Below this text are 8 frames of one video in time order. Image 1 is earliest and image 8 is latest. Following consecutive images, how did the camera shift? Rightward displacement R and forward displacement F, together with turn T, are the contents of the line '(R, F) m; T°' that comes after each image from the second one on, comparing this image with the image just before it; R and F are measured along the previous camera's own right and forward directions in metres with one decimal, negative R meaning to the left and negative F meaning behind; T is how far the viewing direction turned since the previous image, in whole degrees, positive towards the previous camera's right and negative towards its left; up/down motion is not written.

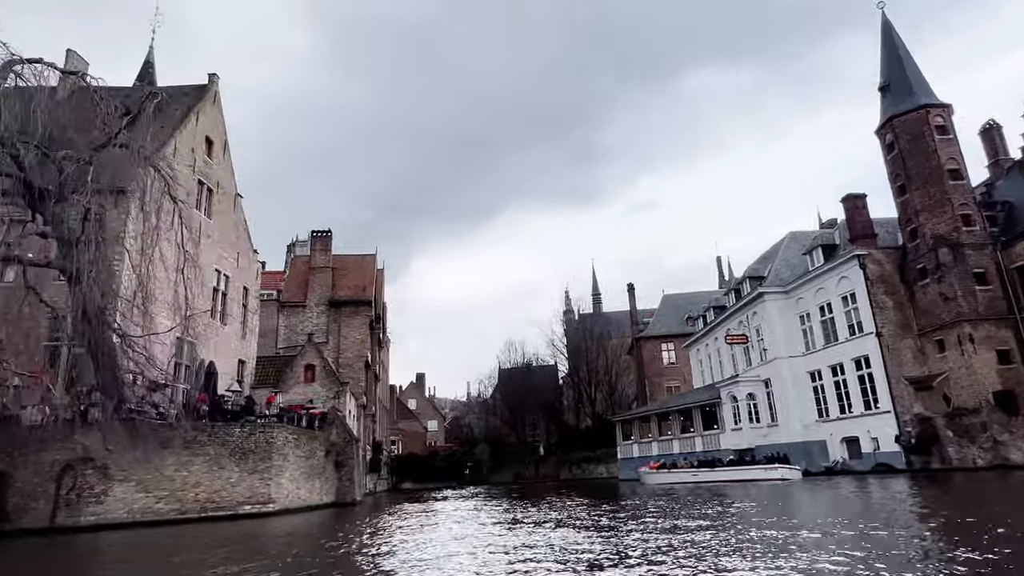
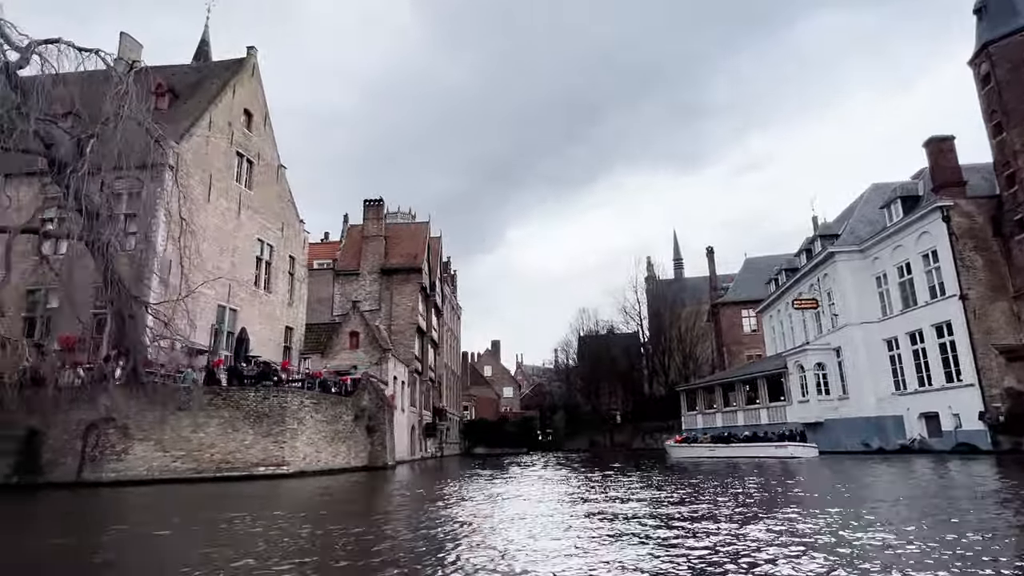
(+2.4, +1.1) m; -9°
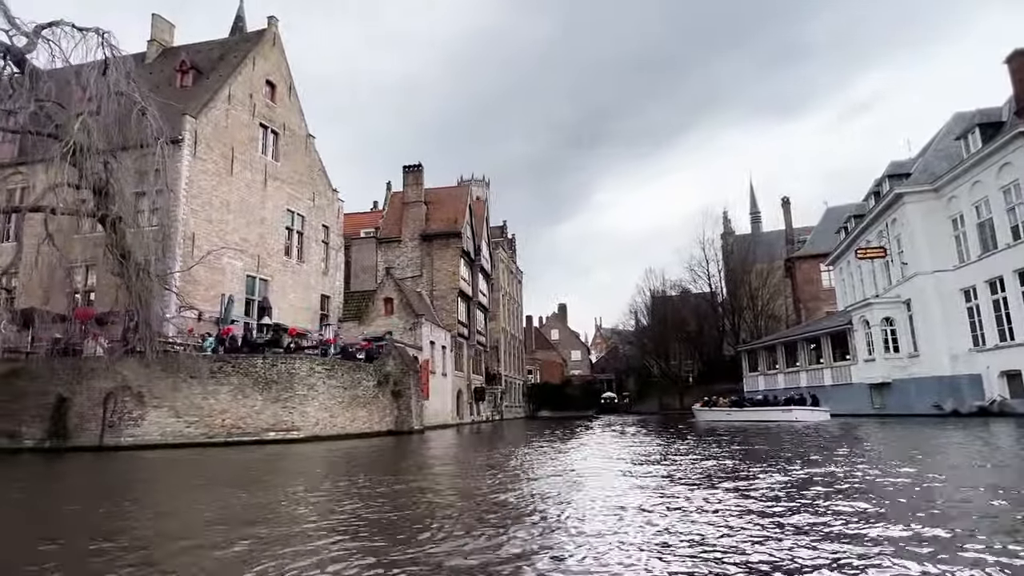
(+2.3, +1.0) m; -8°
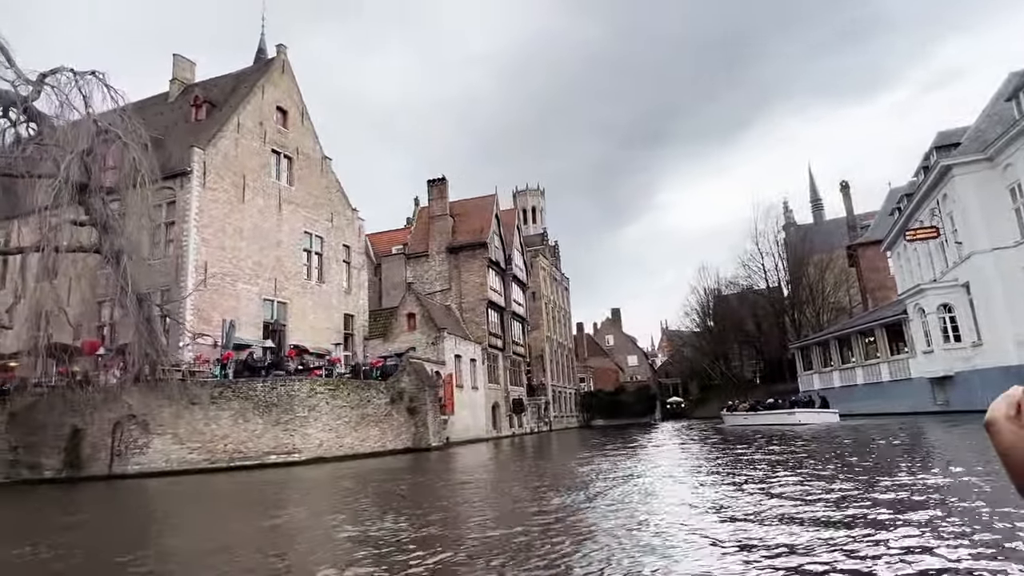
(+2.1, +0.8) m; -6°
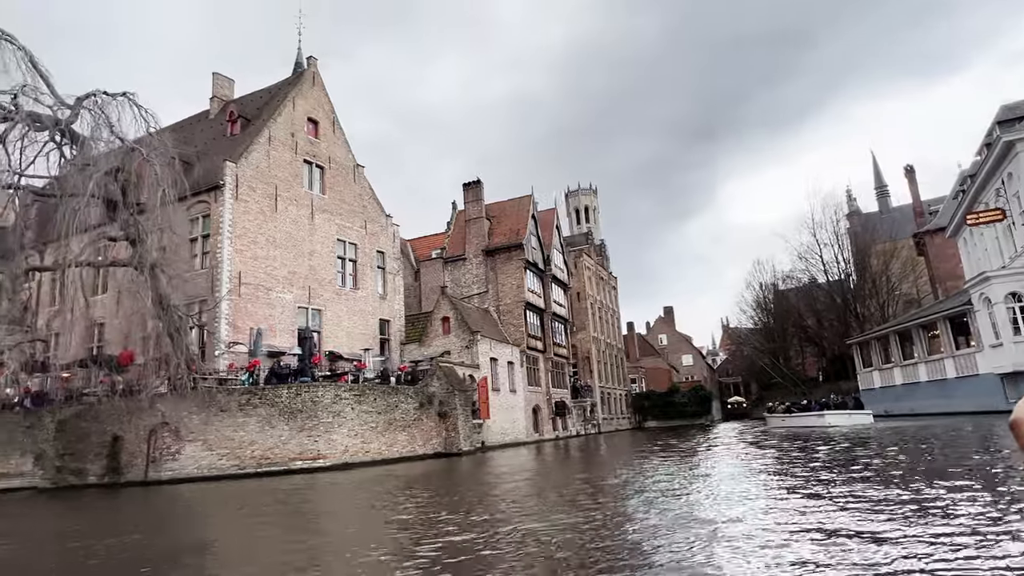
(+1.1, +0.5) m; -5°
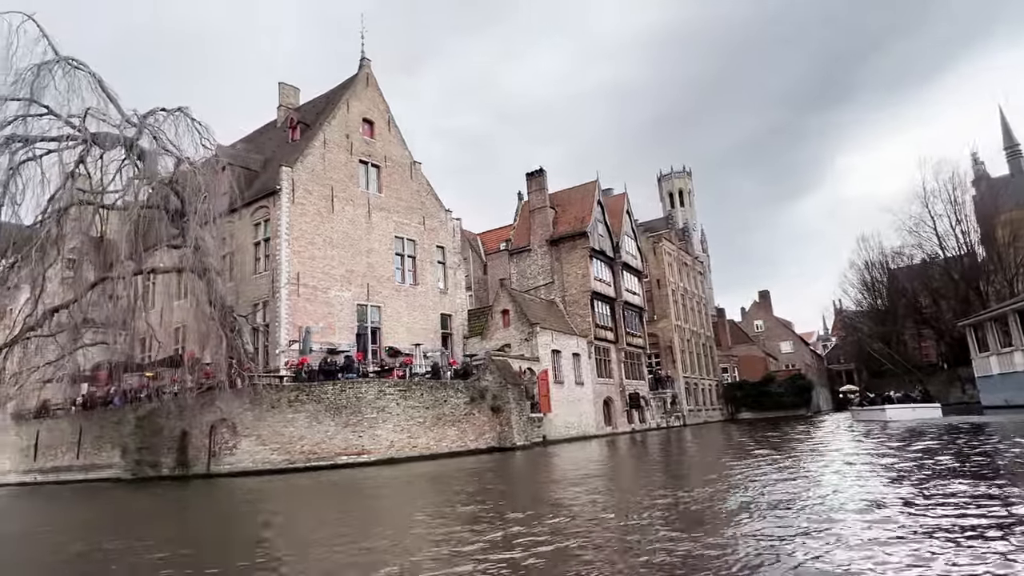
(+1.7, +0.8) m; -9°
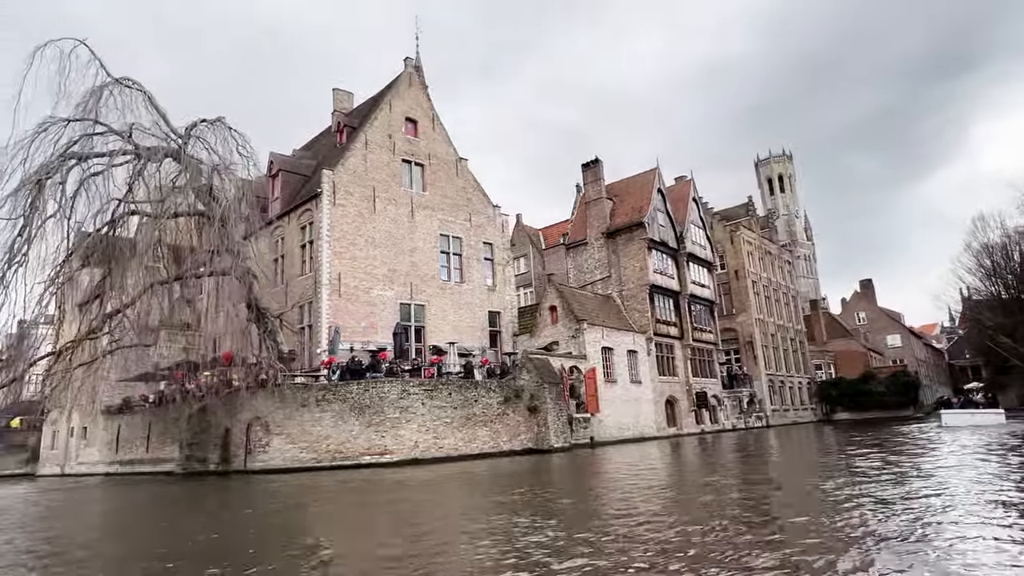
(+2.1, +0.9) m; -9°
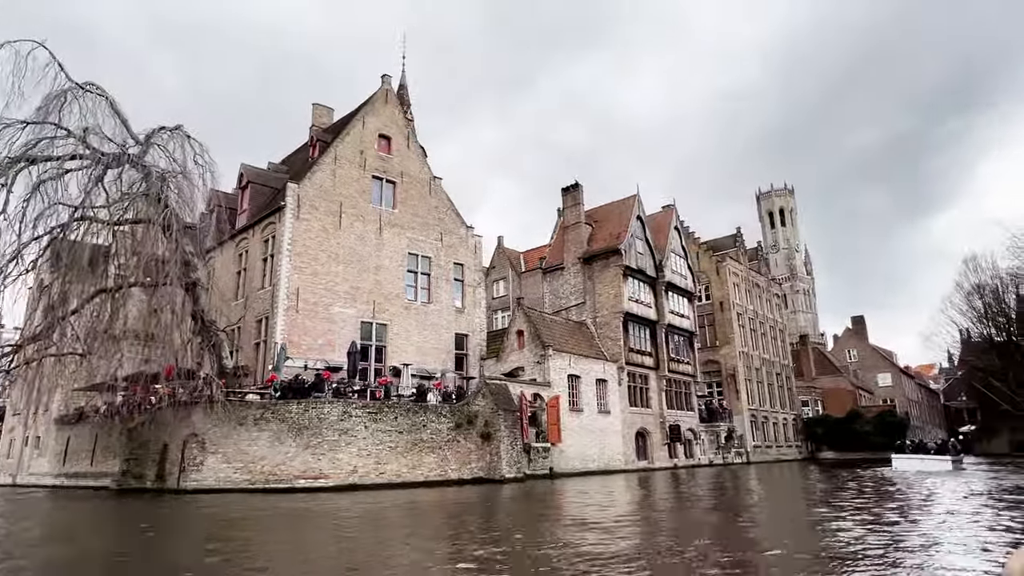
(+1.5, +0.6) m; 0°
